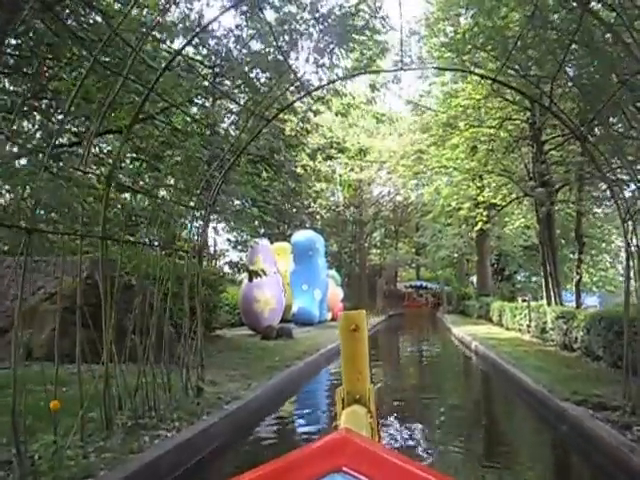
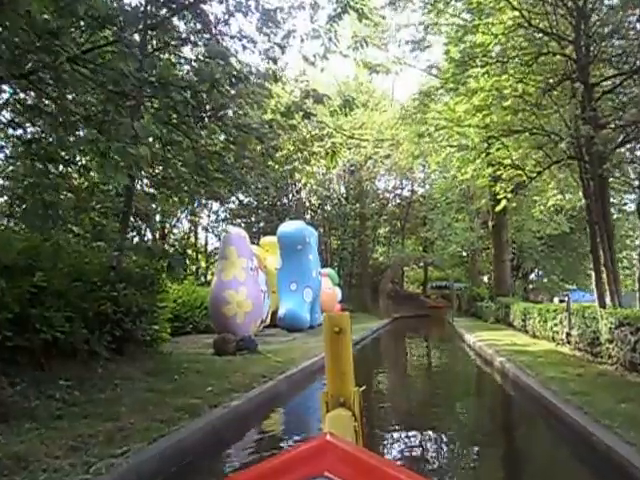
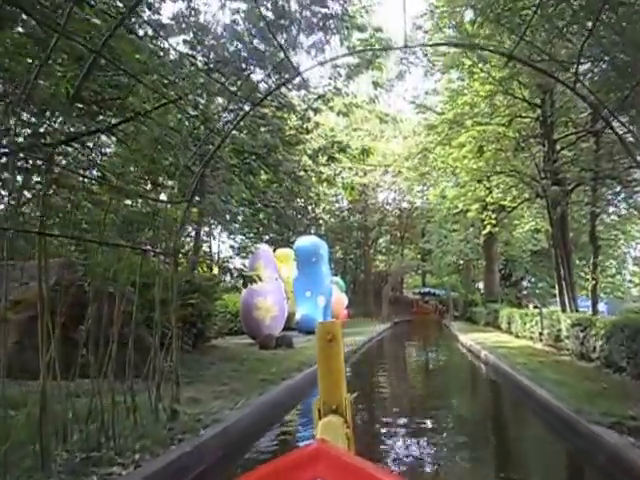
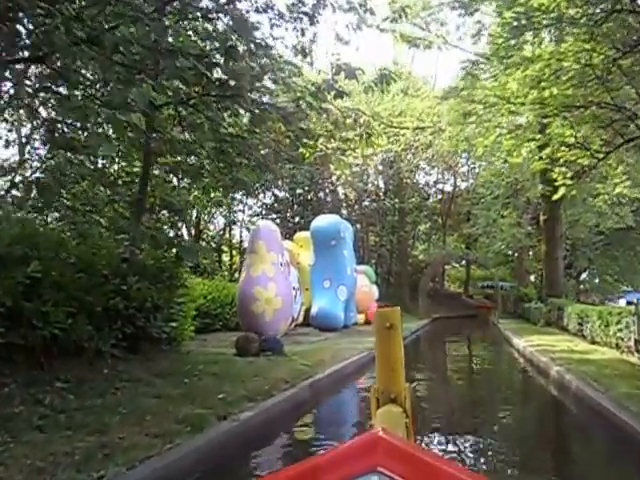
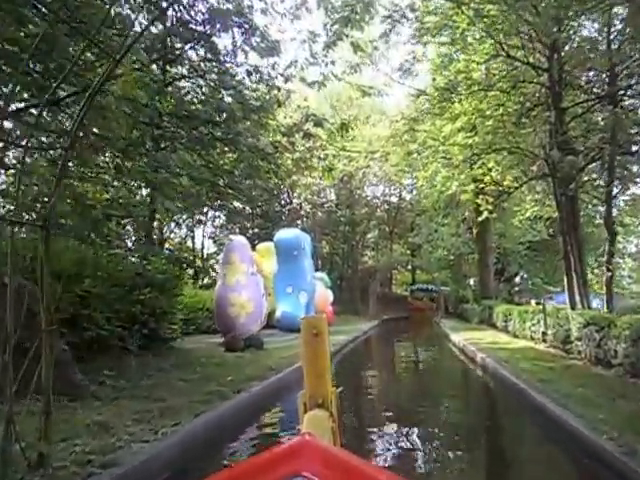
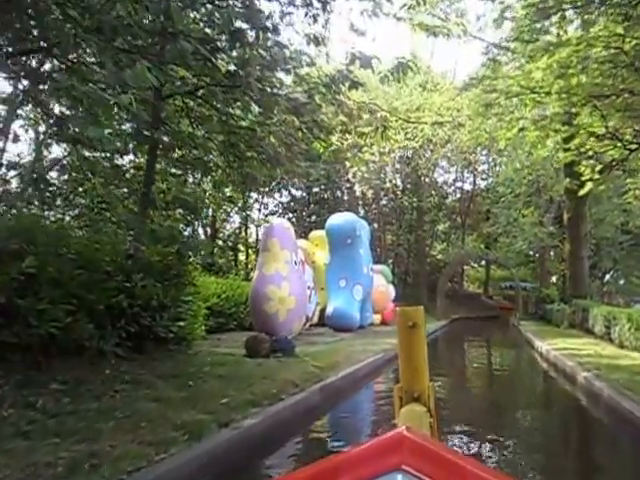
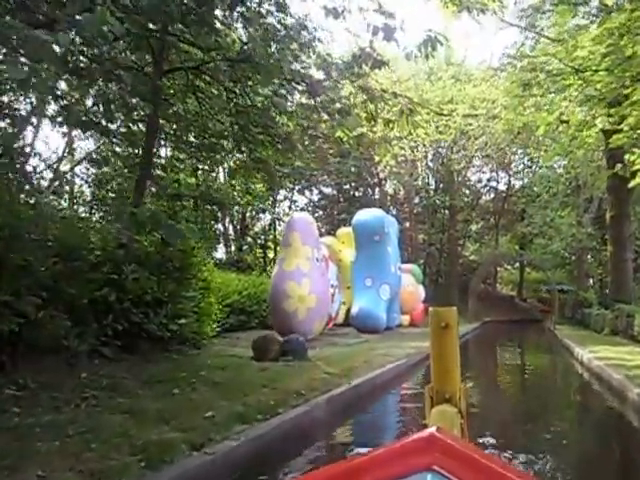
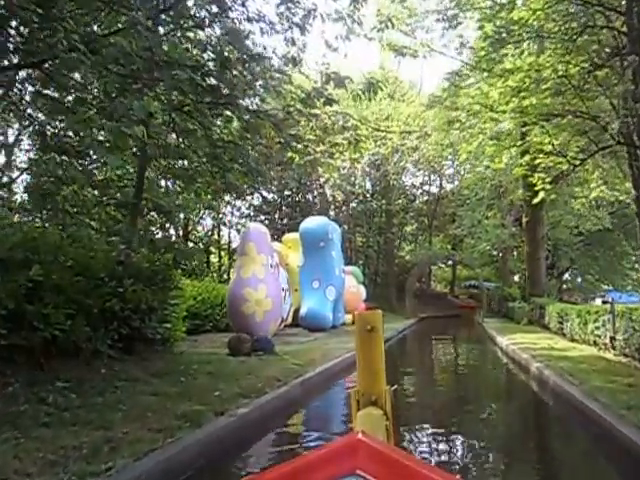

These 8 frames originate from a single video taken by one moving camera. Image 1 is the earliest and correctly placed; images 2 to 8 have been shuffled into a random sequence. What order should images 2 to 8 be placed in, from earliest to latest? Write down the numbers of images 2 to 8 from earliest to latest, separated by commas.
3, 5, 2, 8, 4, 6, 7
